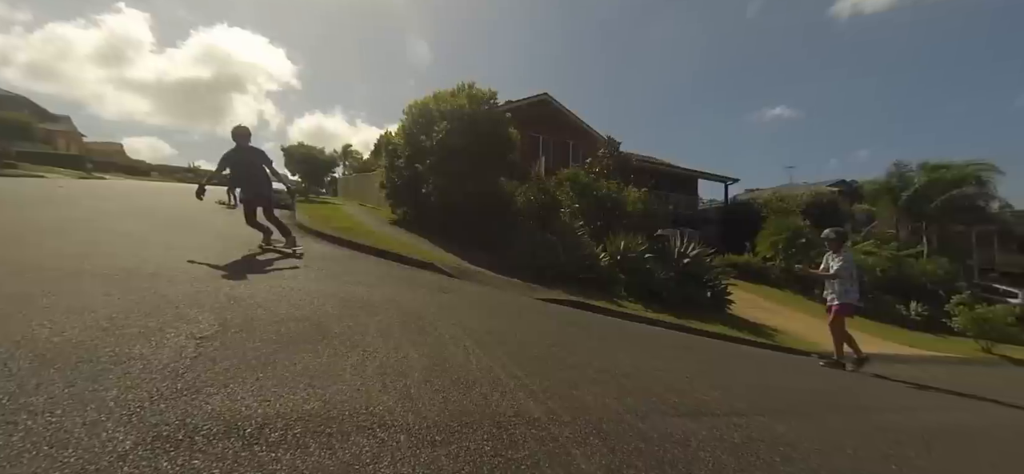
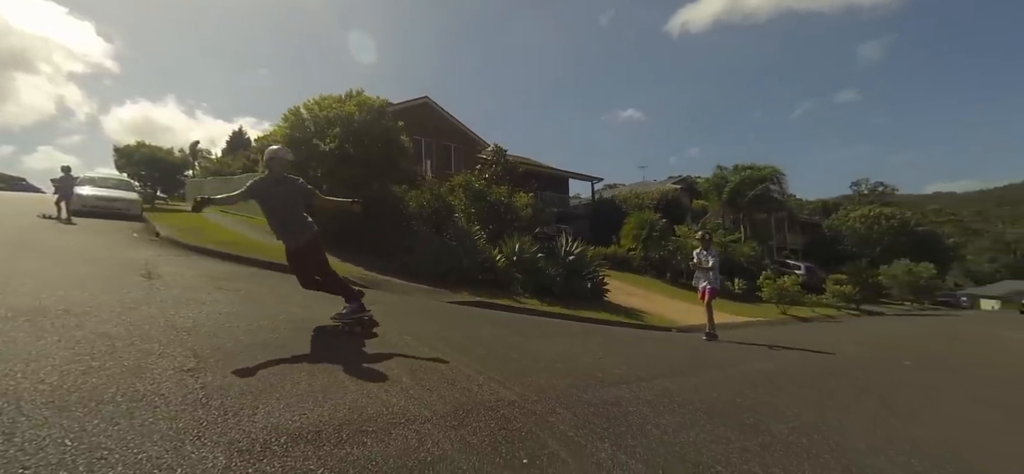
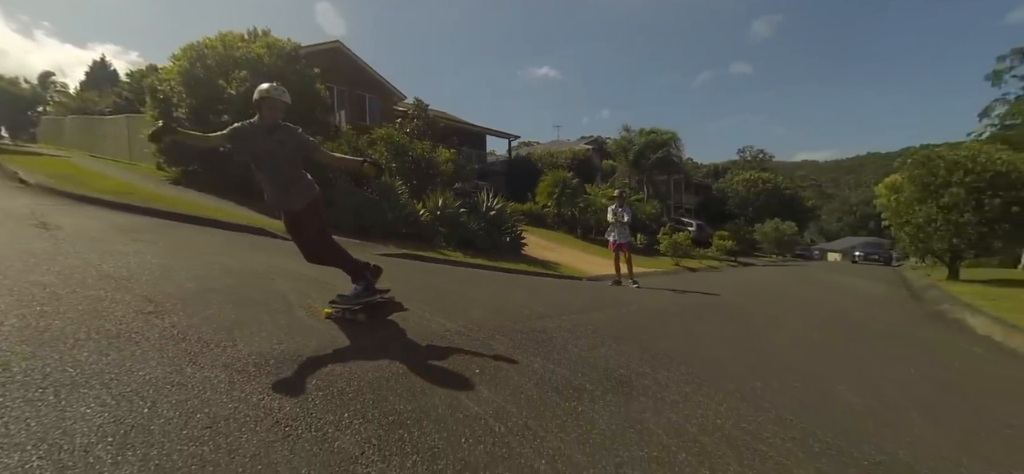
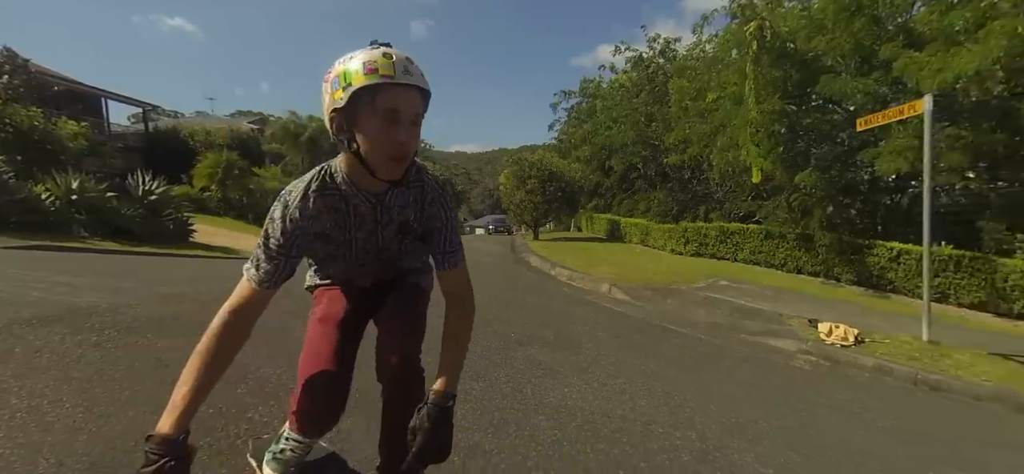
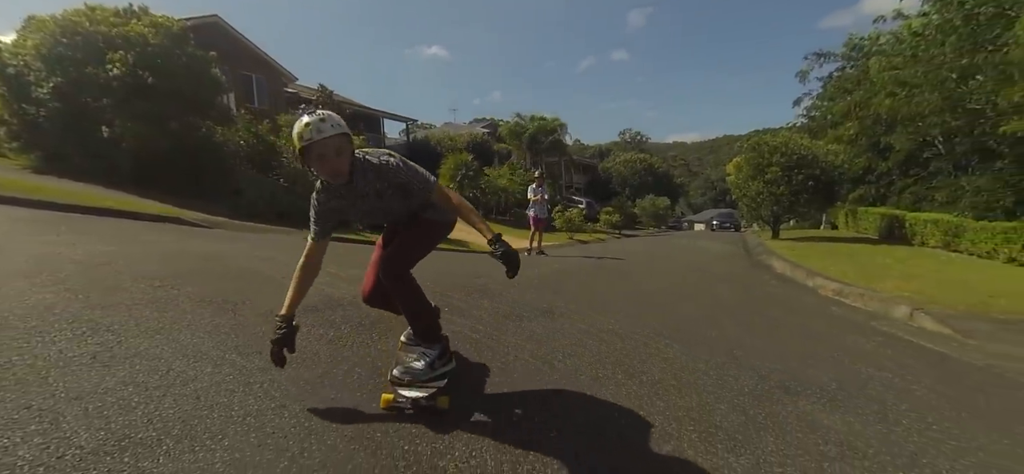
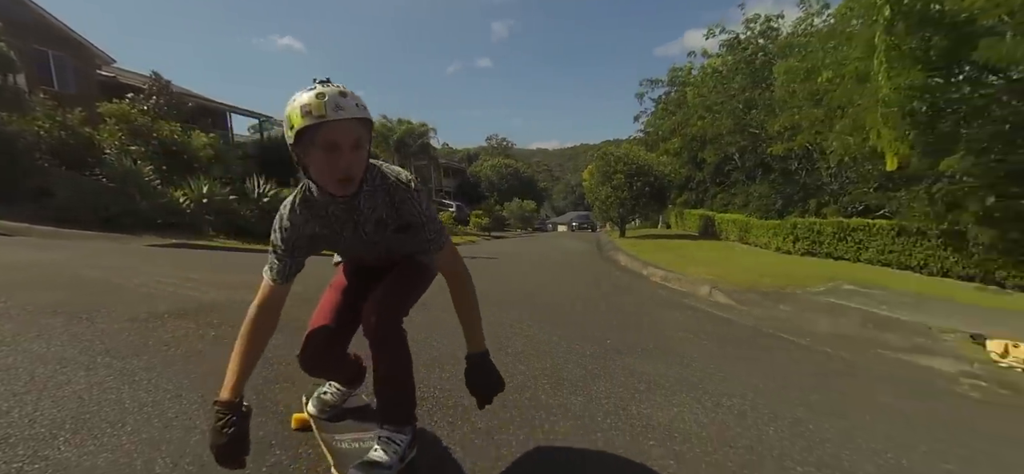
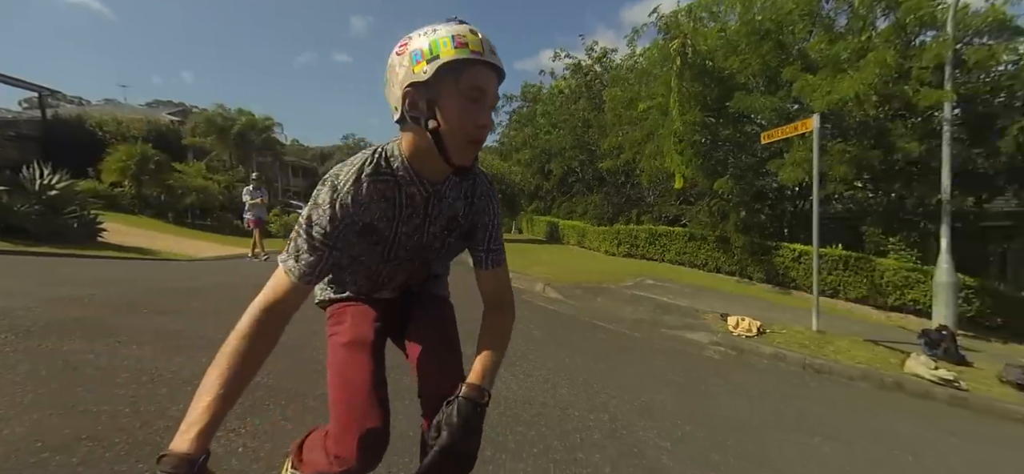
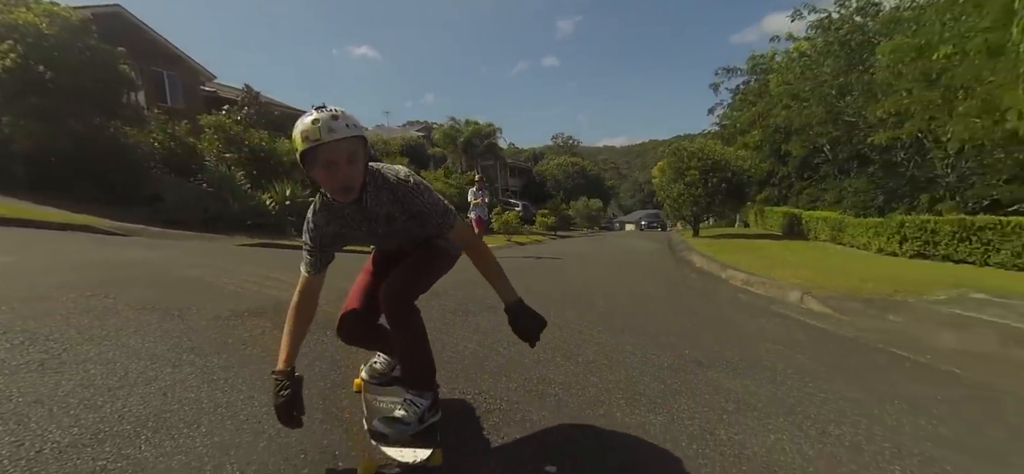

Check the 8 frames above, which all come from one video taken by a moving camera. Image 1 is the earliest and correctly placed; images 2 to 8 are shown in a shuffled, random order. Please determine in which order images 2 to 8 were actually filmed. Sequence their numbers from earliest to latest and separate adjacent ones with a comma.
2, 3, 5, 8, 6, 4, 7
